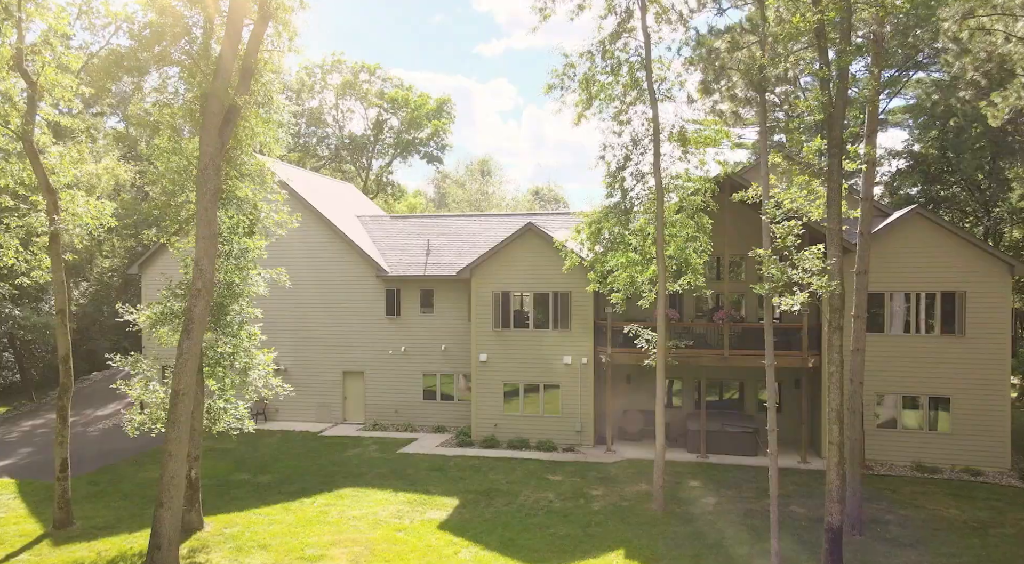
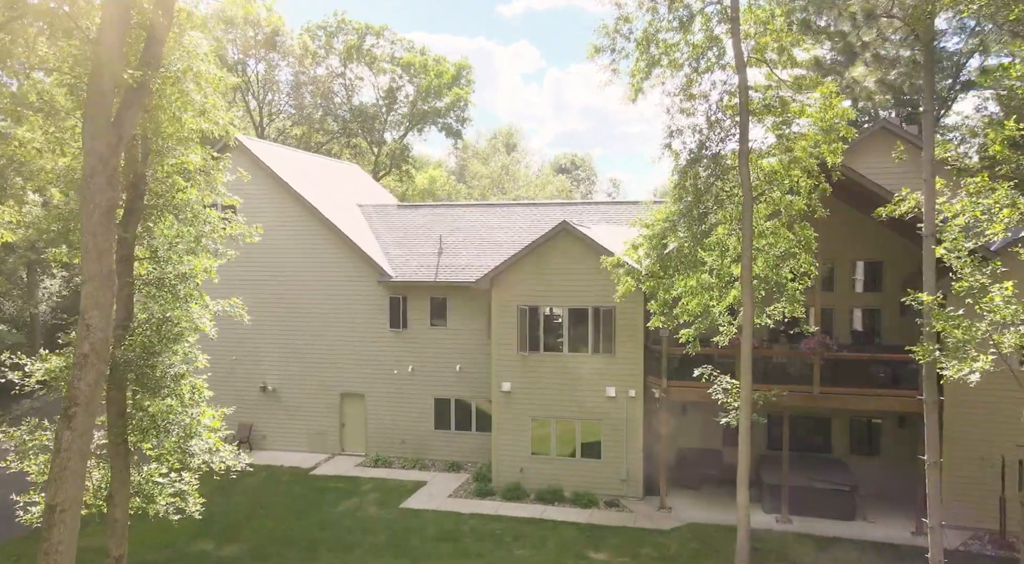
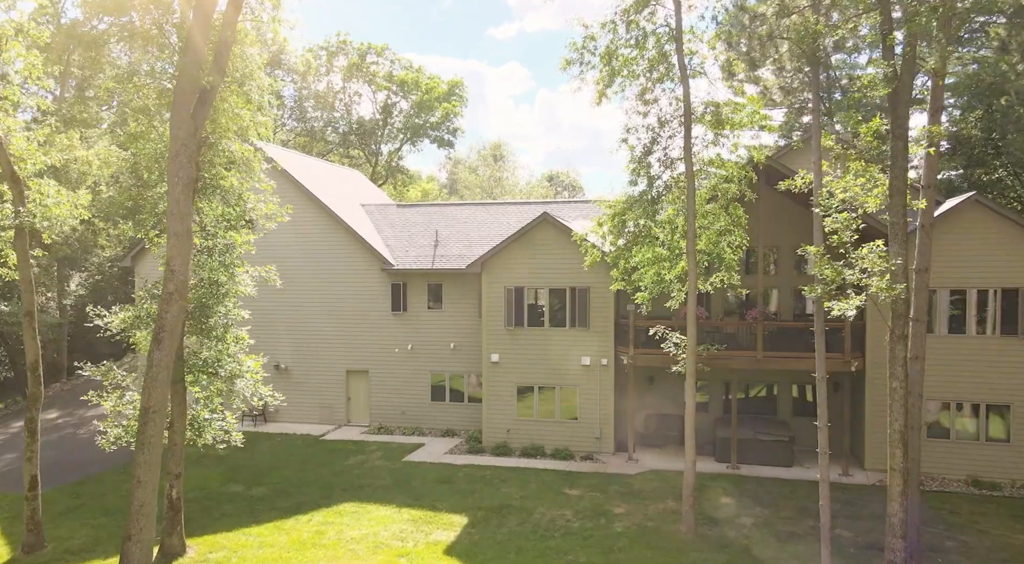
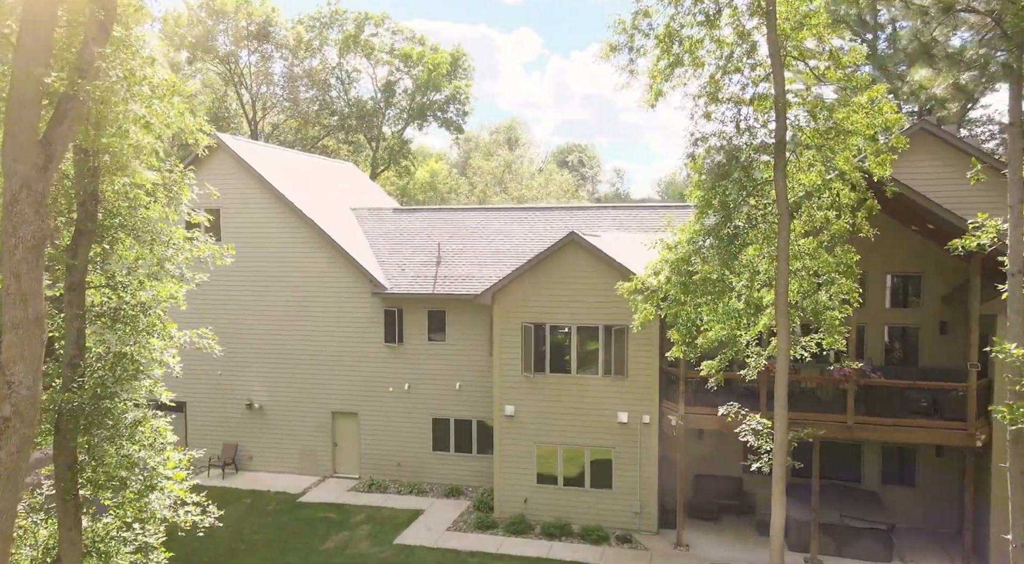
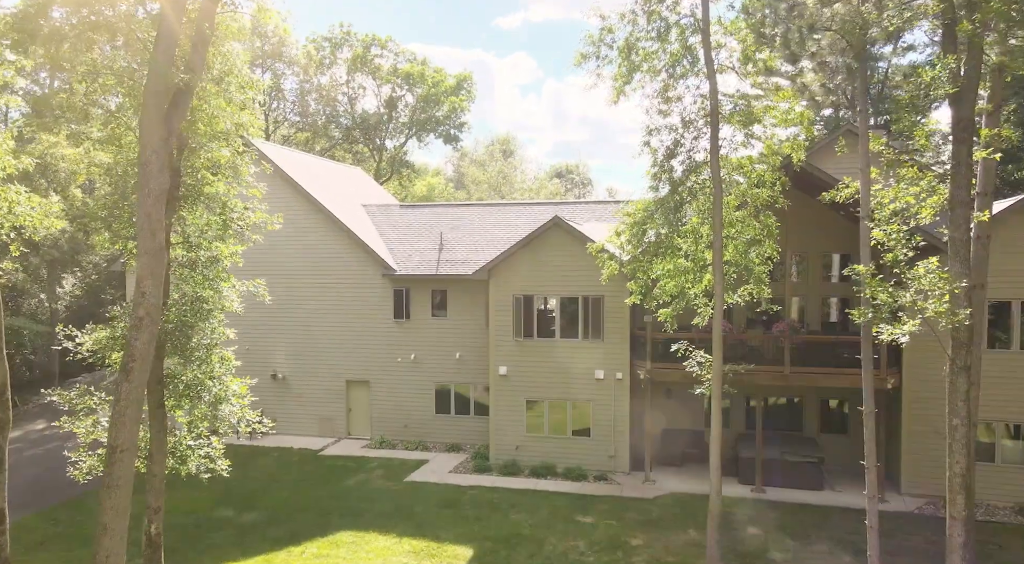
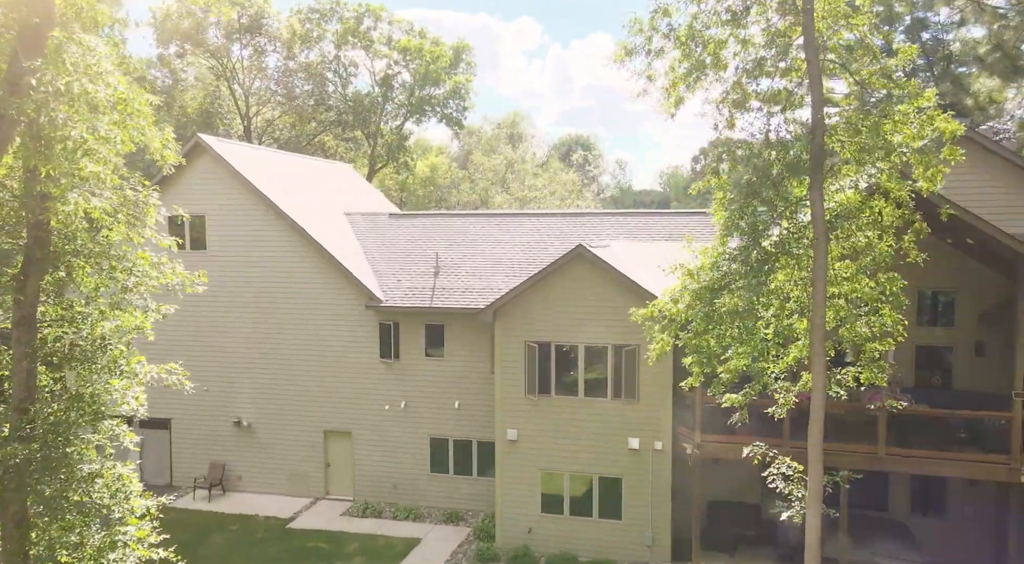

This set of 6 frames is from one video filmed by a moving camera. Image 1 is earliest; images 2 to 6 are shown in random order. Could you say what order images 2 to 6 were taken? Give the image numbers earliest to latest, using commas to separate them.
3, 5, 2, 4, 6
